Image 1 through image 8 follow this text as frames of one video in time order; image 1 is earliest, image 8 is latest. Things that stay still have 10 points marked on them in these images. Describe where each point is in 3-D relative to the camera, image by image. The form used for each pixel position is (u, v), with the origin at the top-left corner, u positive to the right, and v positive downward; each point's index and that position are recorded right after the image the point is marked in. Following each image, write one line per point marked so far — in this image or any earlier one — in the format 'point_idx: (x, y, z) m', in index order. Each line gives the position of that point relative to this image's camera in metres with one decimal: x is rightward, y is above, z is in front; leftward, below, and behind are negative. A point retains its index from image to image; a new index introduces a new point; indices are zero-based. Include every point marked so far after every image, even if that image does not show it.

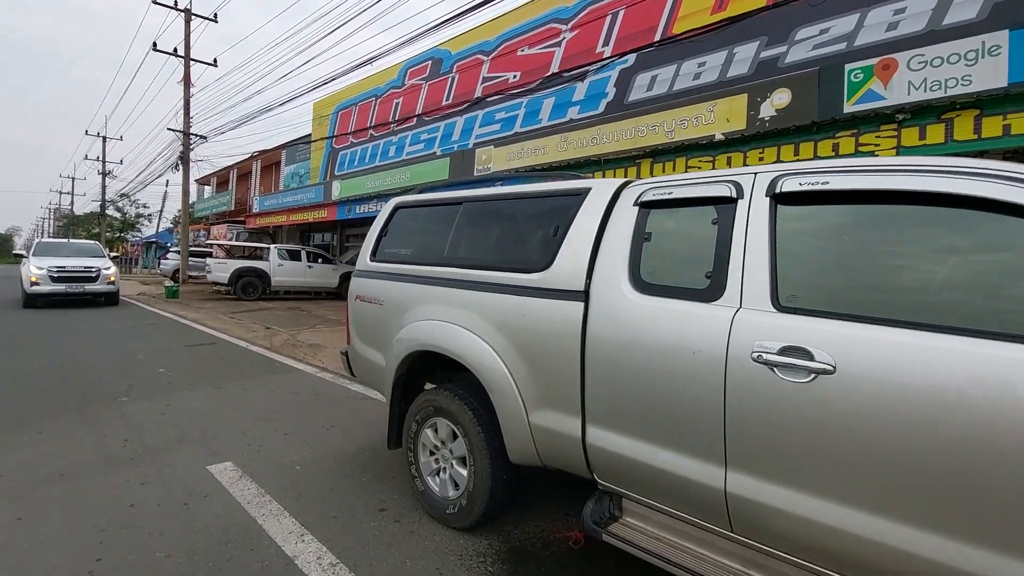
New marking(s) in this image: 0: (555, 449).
0: (+0.3, -0.9, +2.8) m
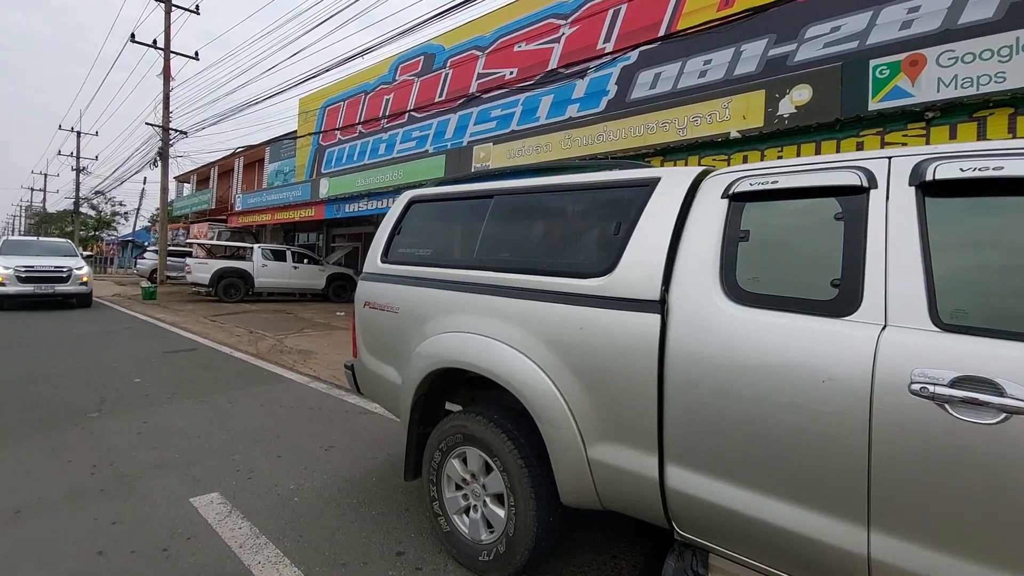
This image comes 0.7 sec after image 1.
0: (+0.5, -0.9, +2.3) m
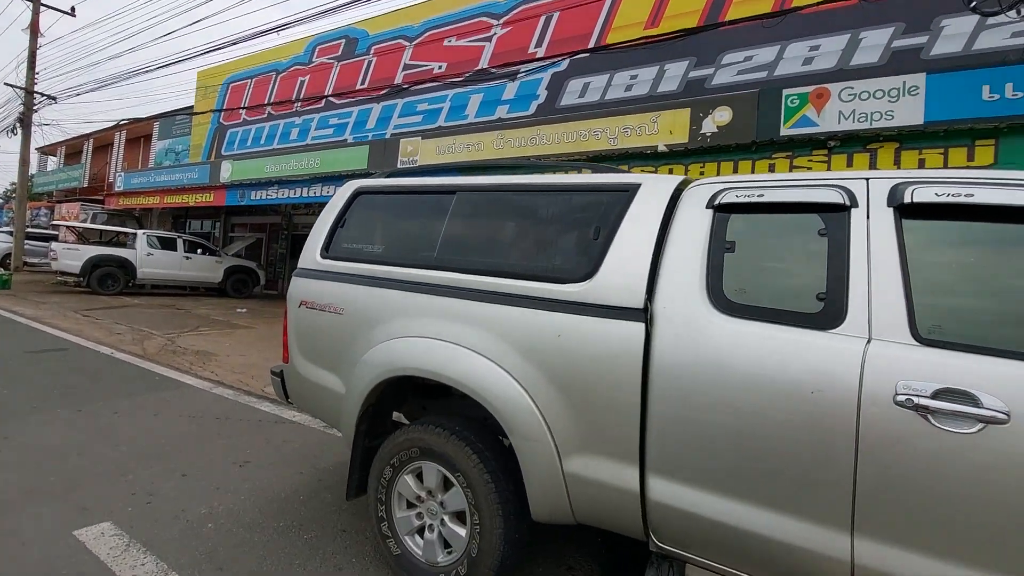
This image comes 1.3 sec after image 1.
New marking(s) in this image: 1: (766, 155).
0: (+0.4, -1.0, +2.2) m
1: (+4.0, +2.1, +7.8) m
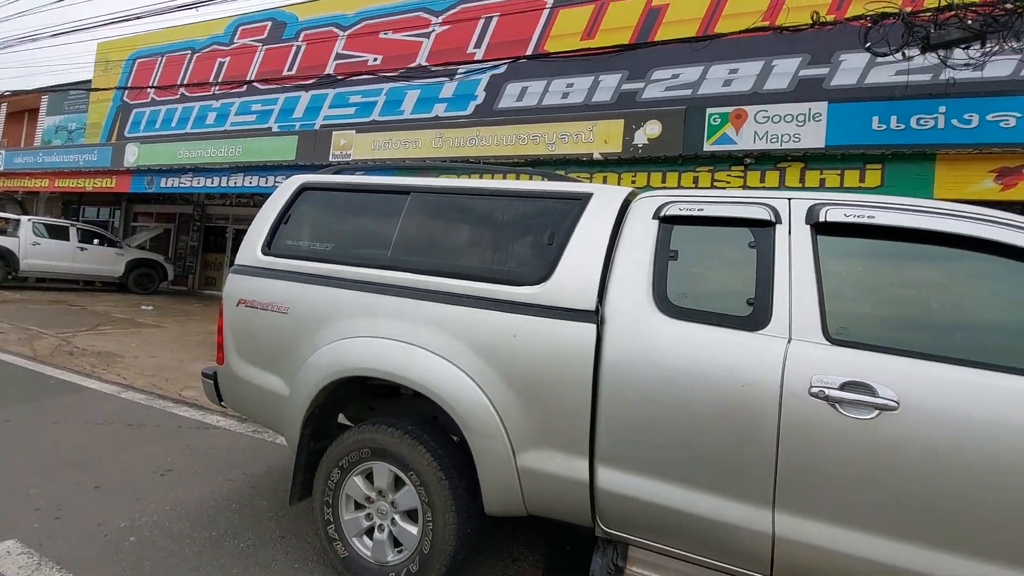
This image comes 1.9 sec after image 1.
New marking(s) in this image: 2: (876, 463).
0: (+0.2, -1.0, +2.4) m
1: (+3.0, +2.0, +8.4) m
2: (+1.4, -0.7, +1.8) m
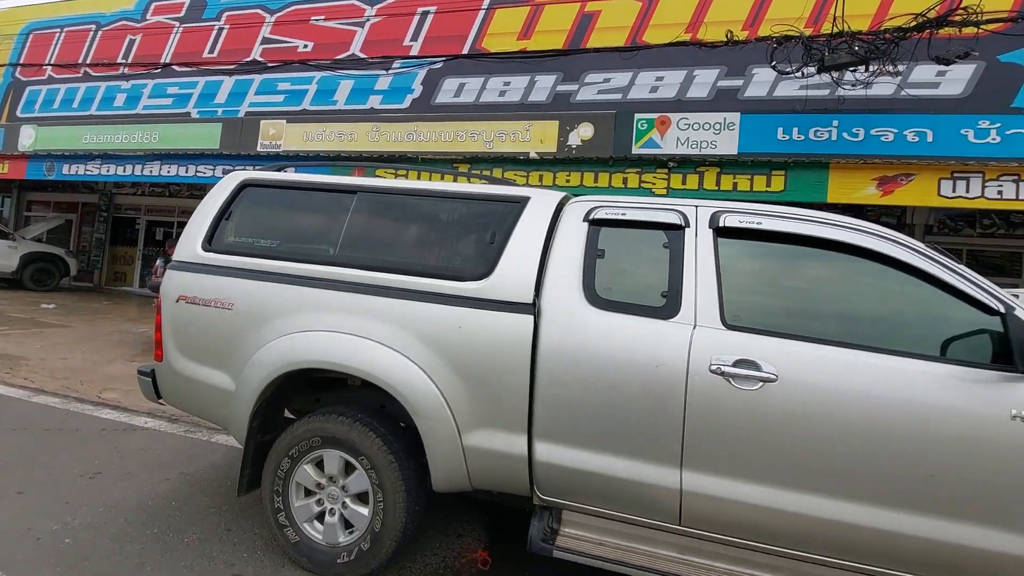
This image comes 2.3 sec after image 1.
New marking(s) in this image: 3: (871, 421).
0: (-0.1, -1.0, +2.6) m
1: (+2.0, +2.1, +8.9) m
2: (+1.1, -0.6, +2.2) m
3: (+1.6, -0.6, +2.1) m
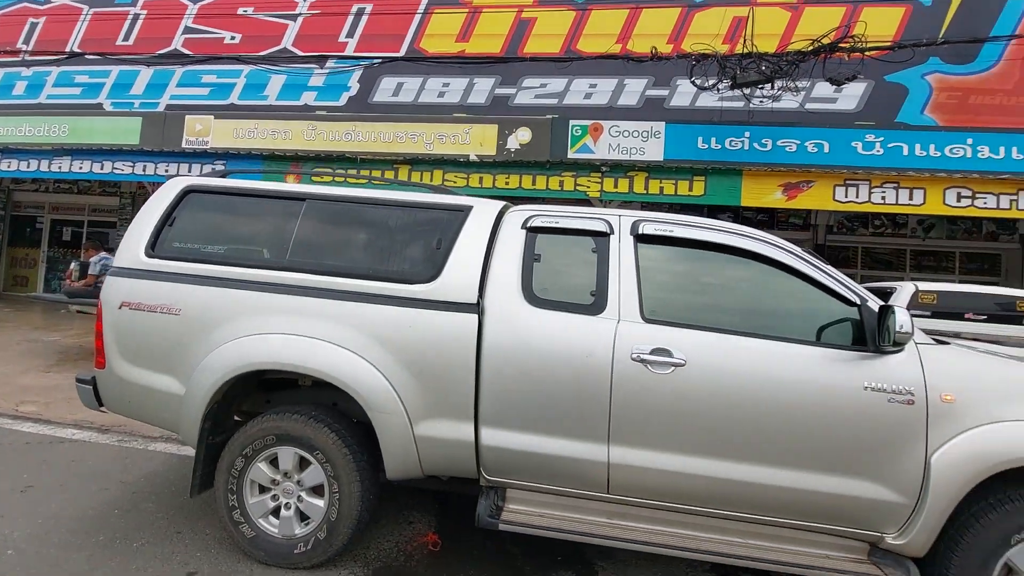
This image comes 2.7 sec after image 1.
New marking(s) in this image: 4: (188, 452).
0: (-0.4, -1.0, +2.8) m
1: (+0.8, +2.2, +9.3) m
2: (+0.9, -0.6, +2.6) m
3: (+1.3, -0.6, +2.6) m
4: (-3.1, -1.5, +4.6) m
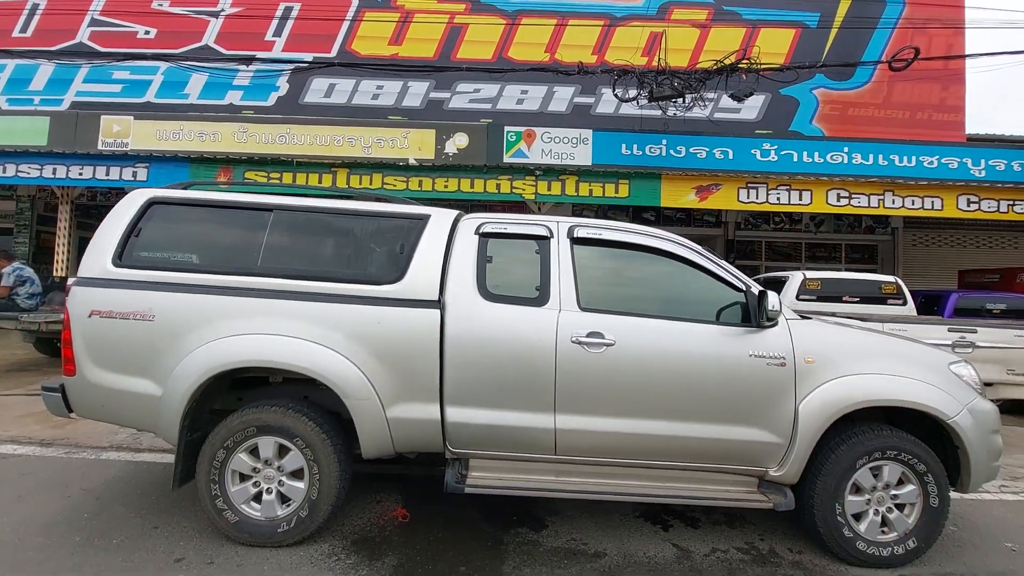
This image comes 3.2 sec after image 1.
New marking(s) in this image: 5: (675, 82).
0: (-0.7, -1.0, +3.3) m
1: (-0.4, +2.2, +9.8) m
2: (+0.6, -0.6, +3.2) m
3: (+1.1, -0.5, +3.2) m
4: (-3.5, -1.6, +4.7) m
5: (+3.6, +4.7, +11.5) m
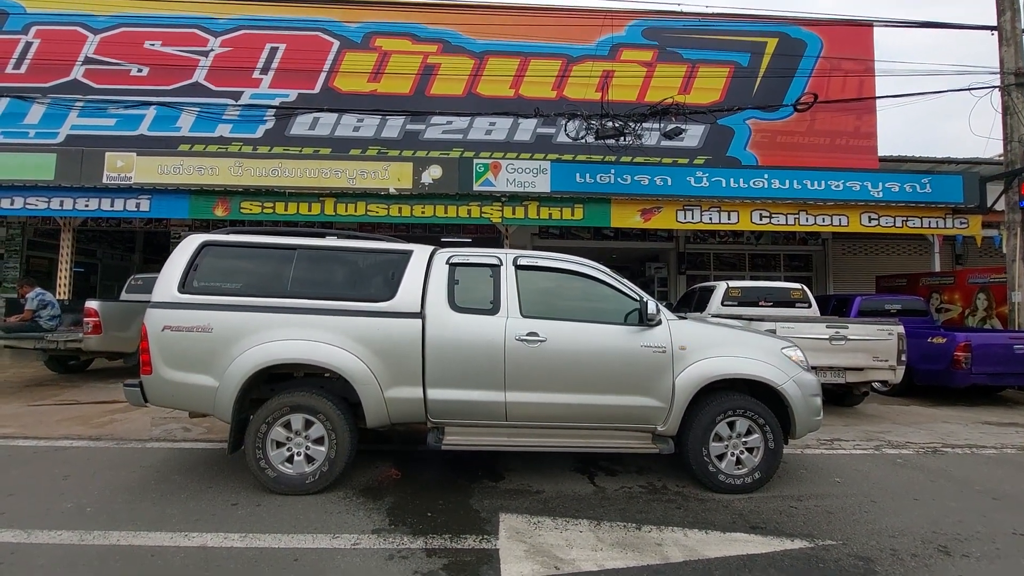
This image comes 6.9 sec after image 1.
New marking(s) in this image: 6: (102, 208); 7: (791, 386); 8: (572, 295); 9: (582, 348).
0: (-1.0, -1.1, +4.5) m
1: (-1.1, +1.9, +11.2) m
2: (+0.3, -0.7, +4.5) m
3: (+0.7, -0.6, +4.6) m
4: (-3.9, -1.8, +5.8) m
5: (+2.8, +4.5, +13.1) m
6: (-9.3, +1.8, +11.2) m
7: (+2.6, -0.9, +4.7) m
8: (+0.6, -0.1, +4.8) m
9: (+0.6, -0.6, +4.6) m
